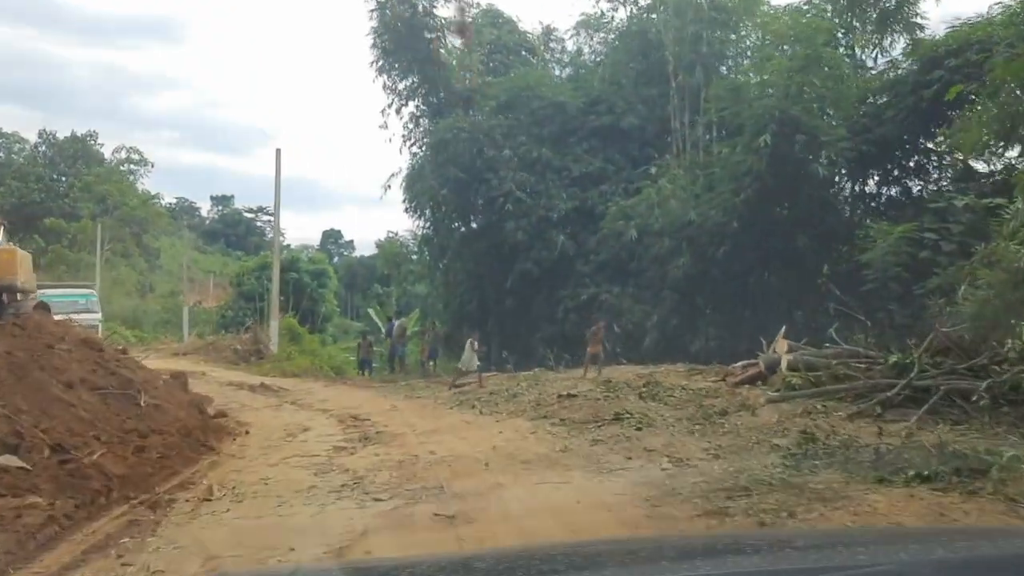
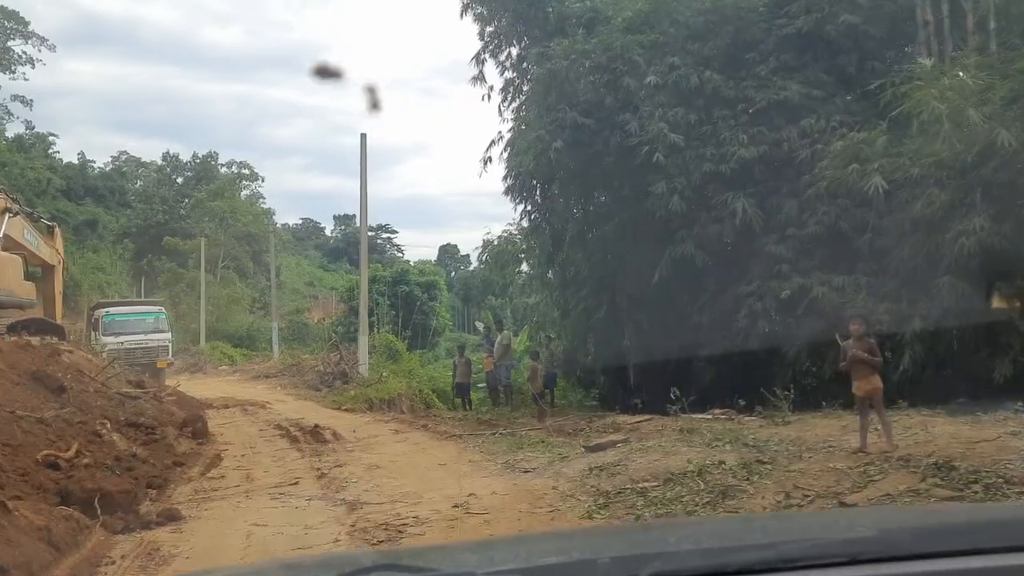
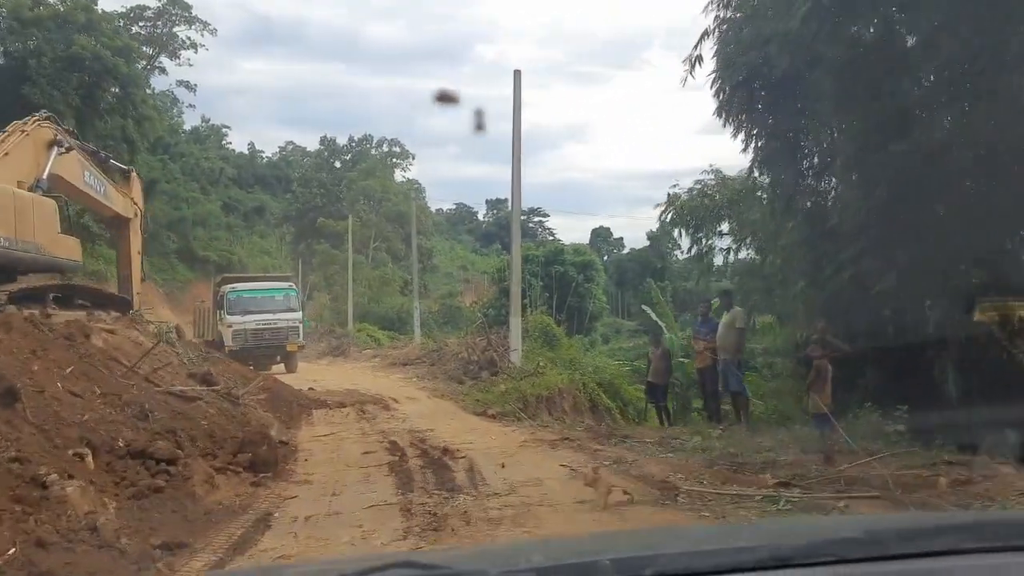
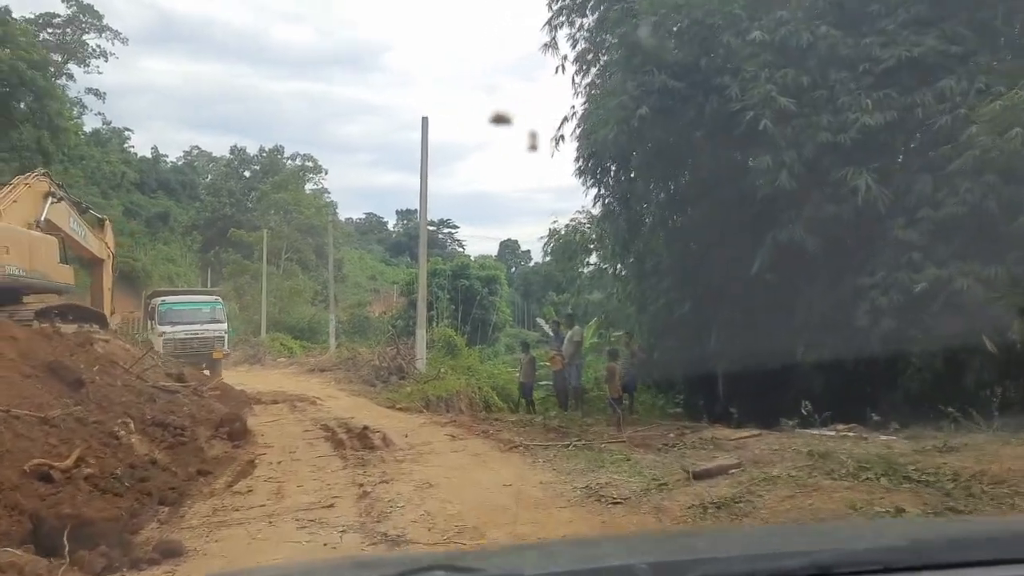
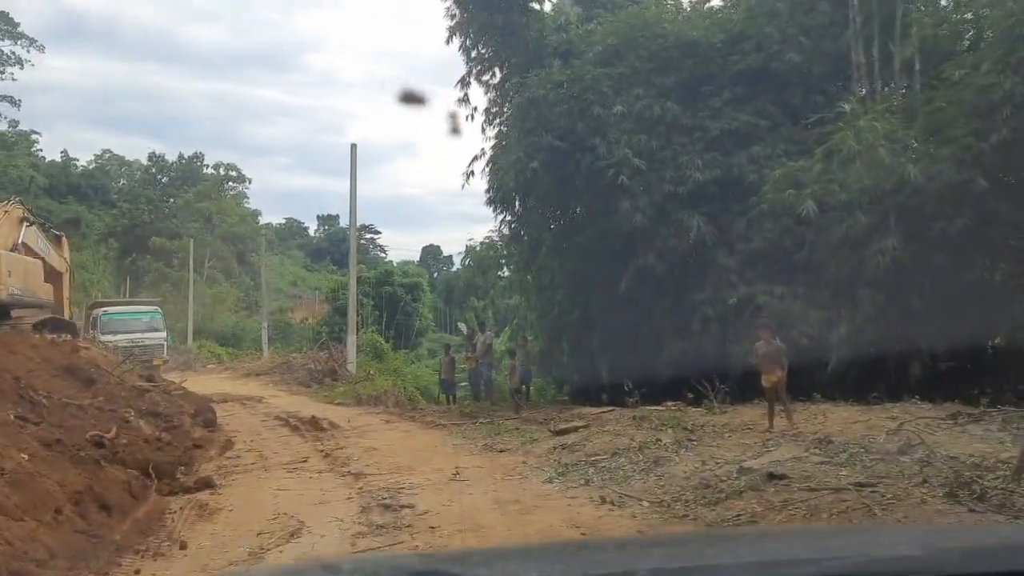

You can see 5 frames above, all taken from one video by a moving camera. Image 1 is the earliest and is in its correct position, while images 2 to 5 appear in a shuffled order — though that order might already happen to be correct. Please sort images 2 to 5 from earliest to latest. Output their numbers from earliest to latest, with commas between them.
5, 2, 4, 3
